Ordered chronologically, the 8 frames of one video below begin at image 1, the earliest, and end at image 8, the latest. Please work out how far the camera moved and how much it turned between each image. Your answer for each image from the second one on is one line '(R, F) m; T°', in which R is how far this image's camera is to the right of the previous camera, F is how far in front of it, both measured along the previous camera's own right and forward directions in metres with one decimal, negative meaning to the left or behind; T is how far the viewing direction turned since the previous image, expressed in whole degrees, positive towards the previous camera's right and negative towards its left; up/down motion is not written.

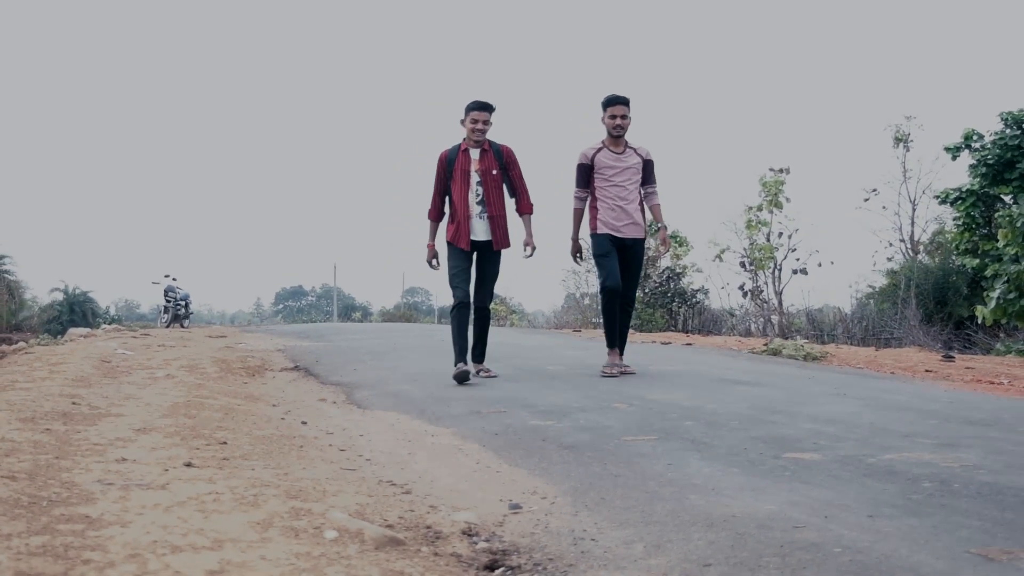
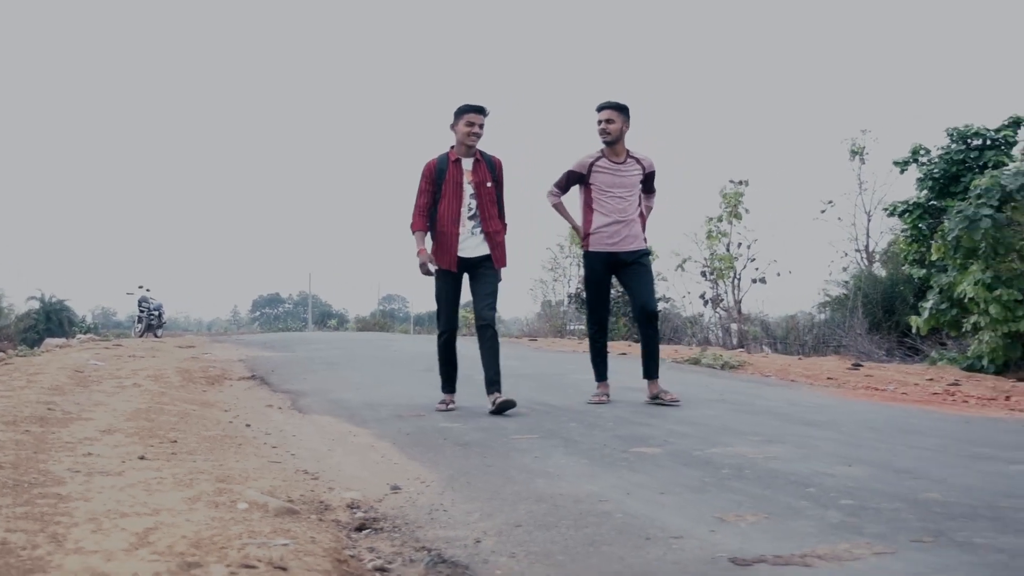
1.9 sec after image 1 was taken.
(+0.4, -0.8) m; +1°
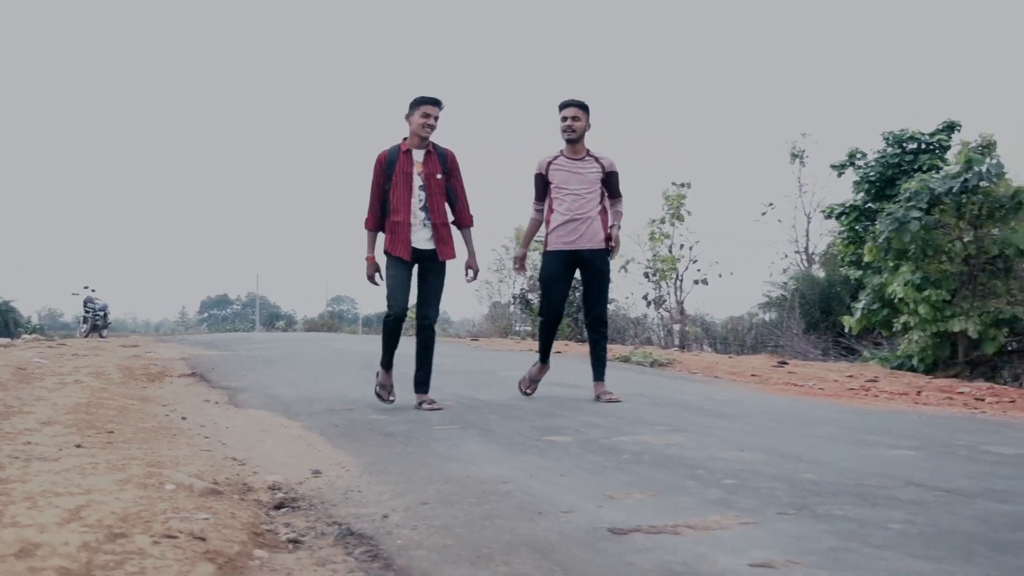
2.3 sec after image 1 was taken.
(+0.2, -0.3) m; +3°
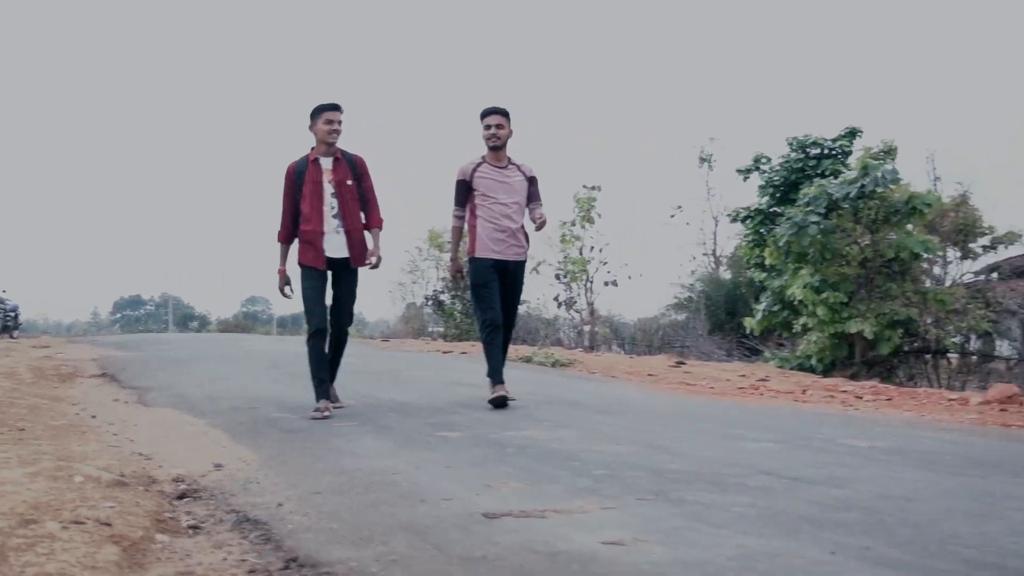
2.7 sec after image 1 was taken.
(+0.1, -0.3) m; +5°
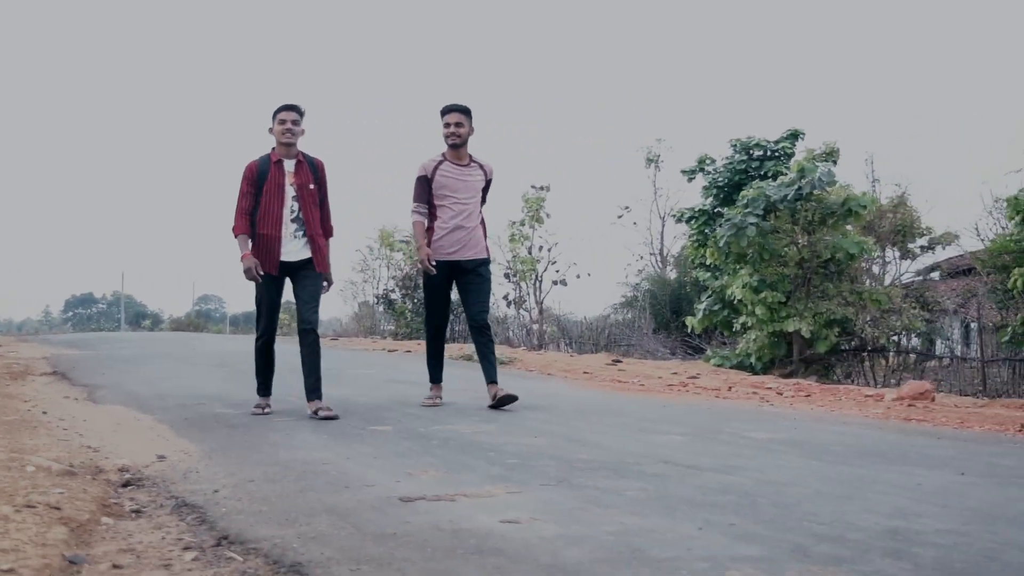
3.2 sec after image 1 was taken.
(+0.1, -0.4) m; +3°
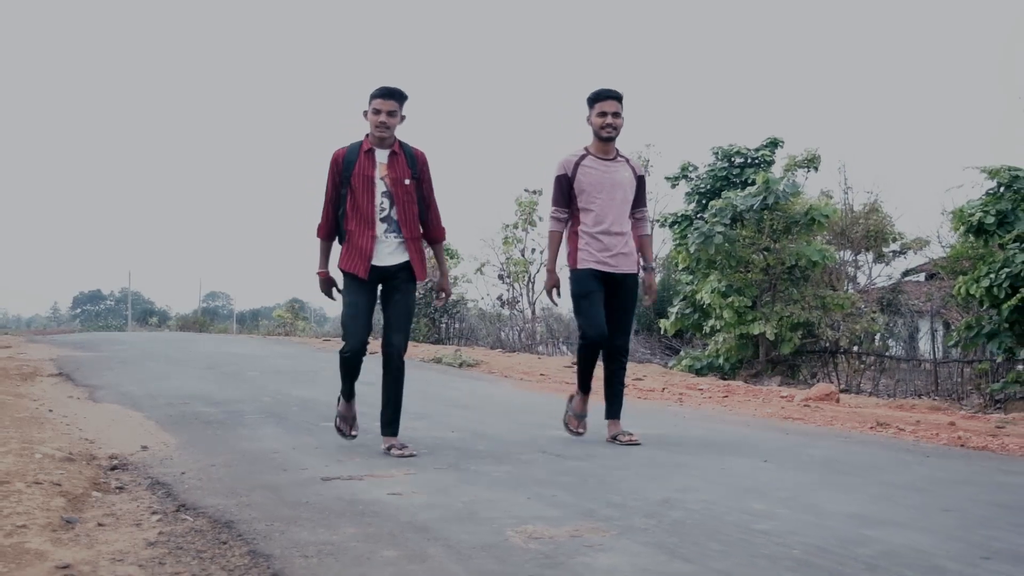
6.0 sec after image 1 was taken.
(+0.5, -1.1) m; 0°
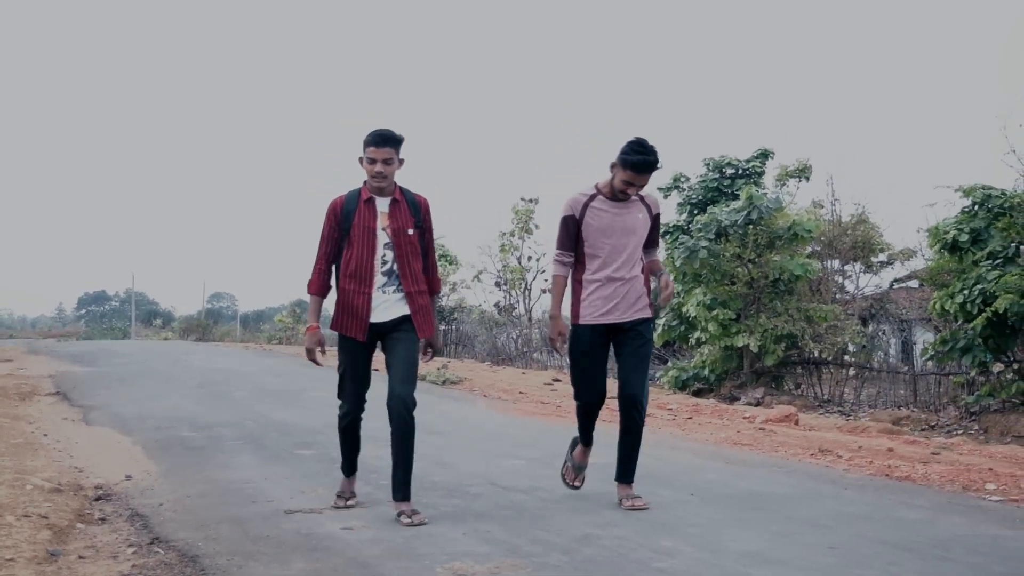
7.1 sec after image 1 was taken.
(+0.3, -0.5) m; 0°
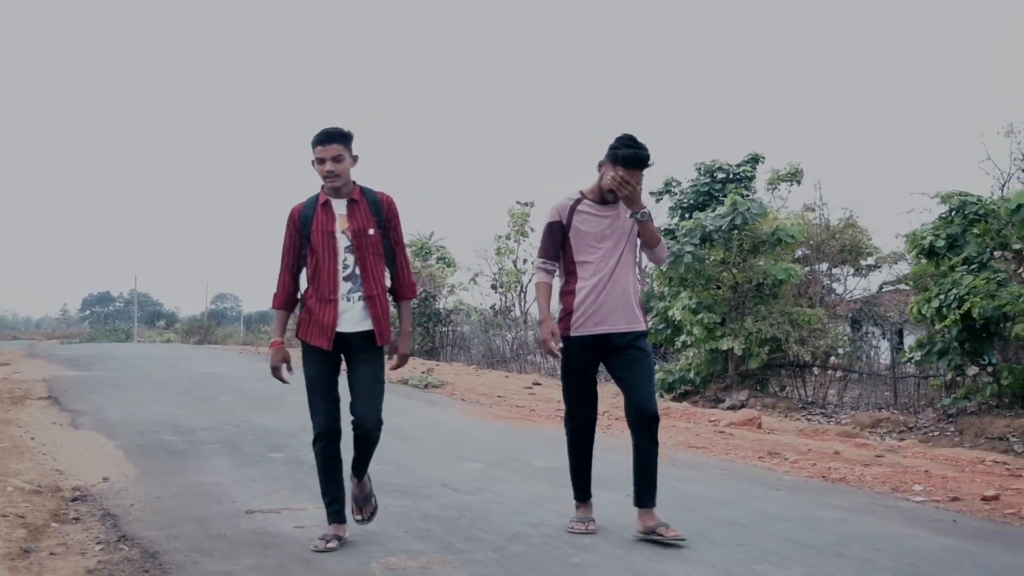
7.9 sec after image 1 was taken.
(+0.3, -0.4) m; 0°
